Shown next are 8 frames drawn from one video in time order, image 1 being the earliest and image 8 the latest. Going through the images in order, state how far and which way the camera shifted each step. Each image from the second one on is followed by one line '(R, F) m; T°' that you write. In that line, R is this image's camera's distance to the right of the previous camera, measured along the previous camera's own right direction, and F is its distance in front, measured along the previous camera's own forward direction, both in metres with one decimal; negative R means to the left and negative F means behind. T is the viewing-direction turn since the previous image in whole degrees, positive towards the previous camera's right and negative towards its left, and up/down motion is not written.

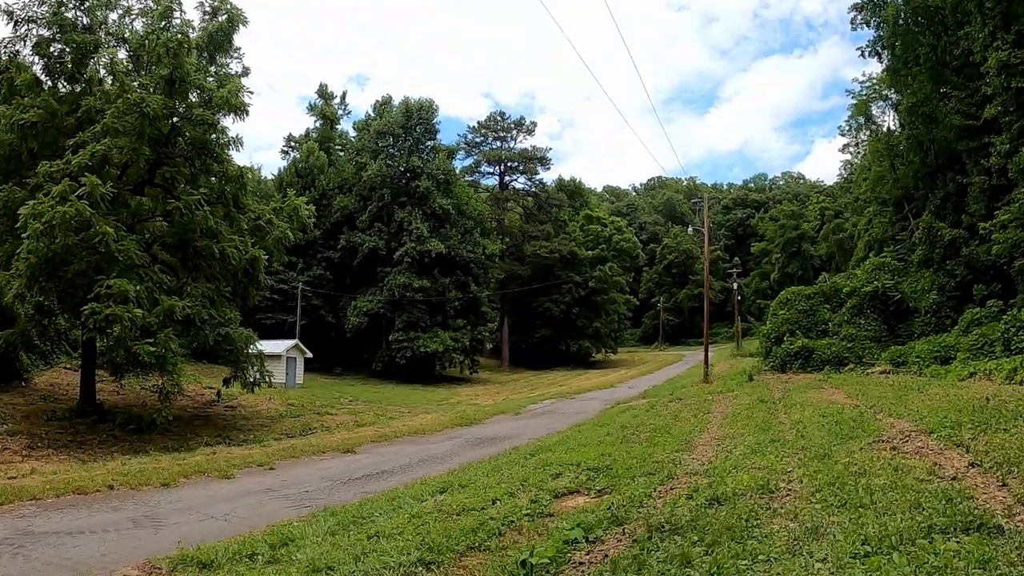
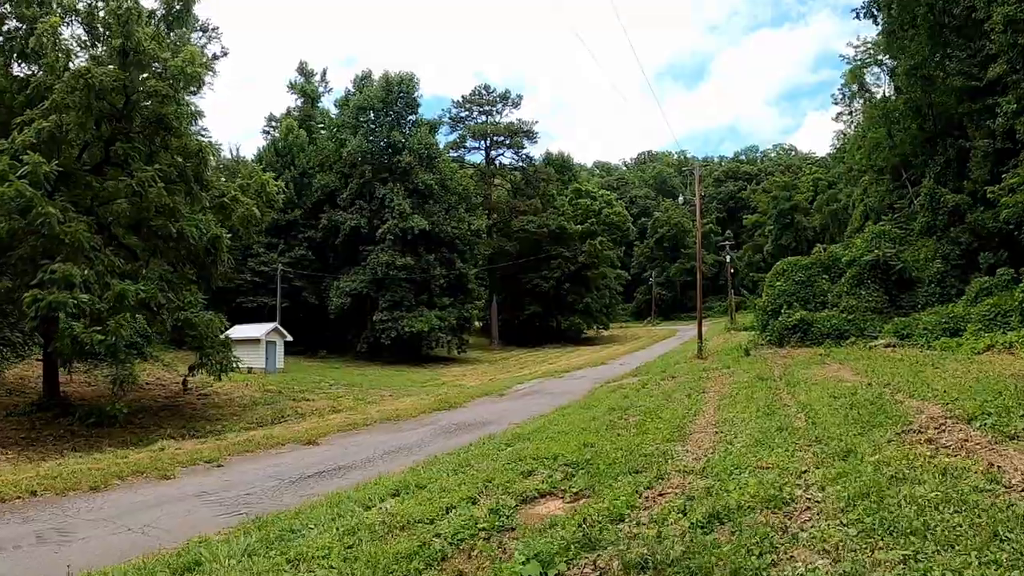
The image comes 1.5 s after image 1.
(+0.2, +1.0) m; 0°
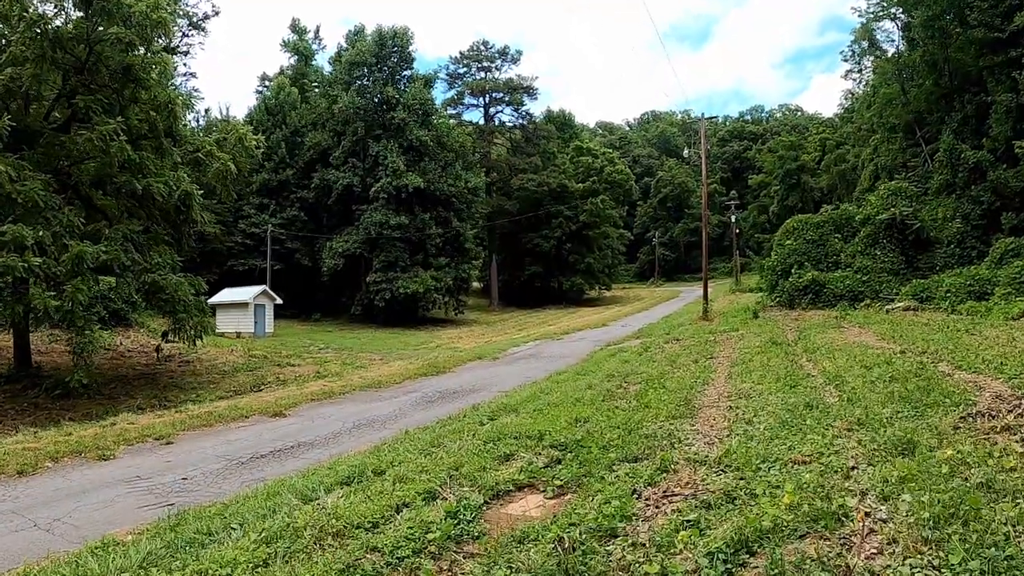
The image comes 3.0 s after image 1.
(+0.1, +1.1) m; 0°
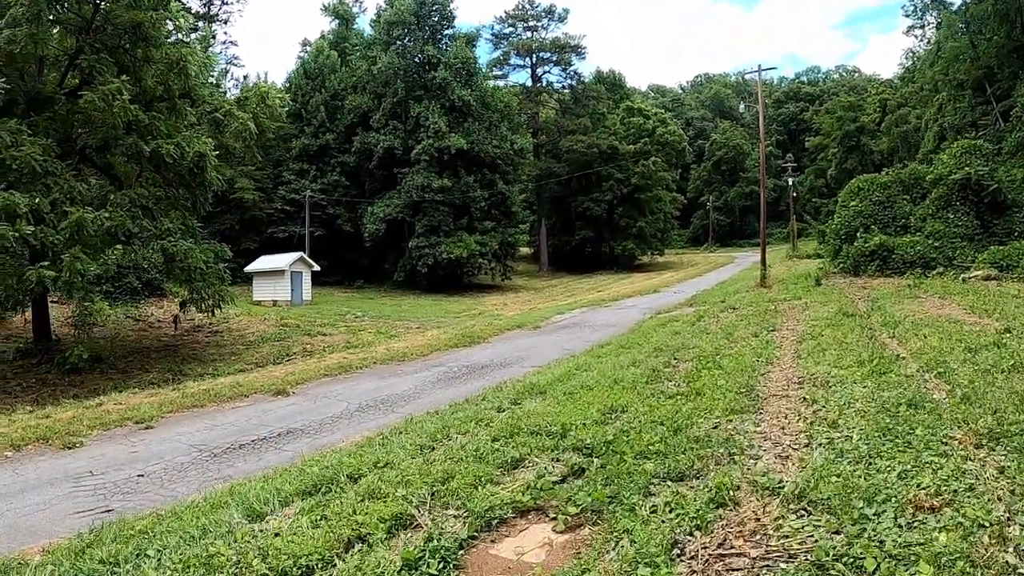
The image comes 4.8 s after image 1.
(+0.2, +1.2) m; -3°
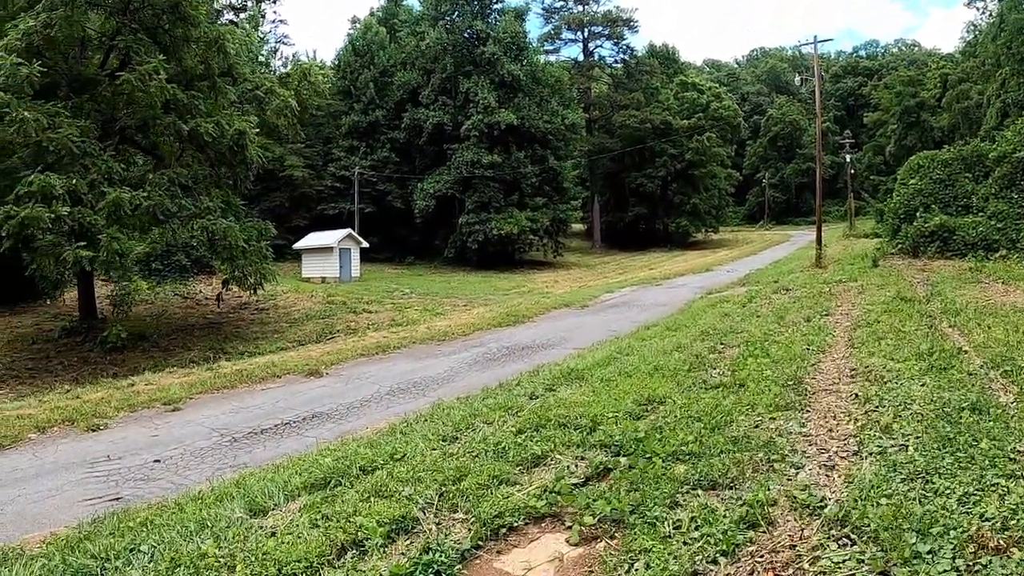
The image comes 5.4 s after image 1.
(+0.1, +0.3) m; -3°
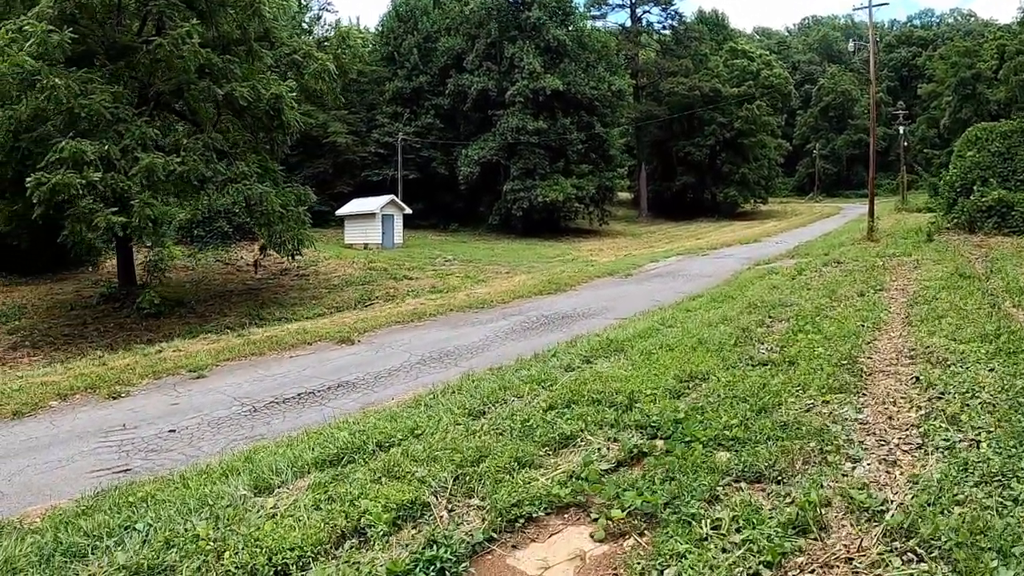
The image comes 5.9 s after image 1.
(+0.1, +0.3) m; -2°
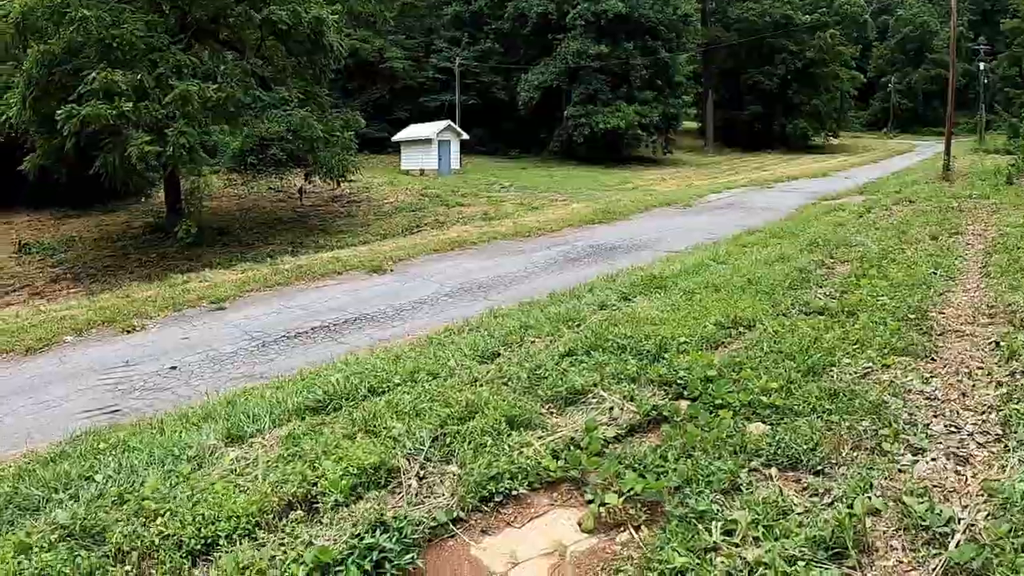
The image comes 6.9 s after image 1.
(+0.2, +0.5) m; -3°
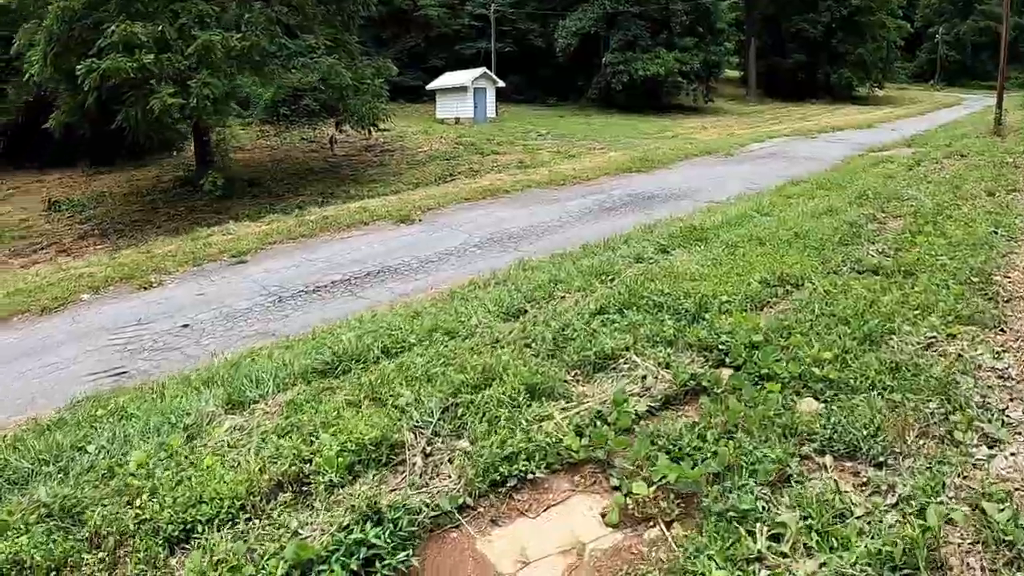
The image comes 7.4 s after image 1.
(0.0, +0.3) m; -2°
